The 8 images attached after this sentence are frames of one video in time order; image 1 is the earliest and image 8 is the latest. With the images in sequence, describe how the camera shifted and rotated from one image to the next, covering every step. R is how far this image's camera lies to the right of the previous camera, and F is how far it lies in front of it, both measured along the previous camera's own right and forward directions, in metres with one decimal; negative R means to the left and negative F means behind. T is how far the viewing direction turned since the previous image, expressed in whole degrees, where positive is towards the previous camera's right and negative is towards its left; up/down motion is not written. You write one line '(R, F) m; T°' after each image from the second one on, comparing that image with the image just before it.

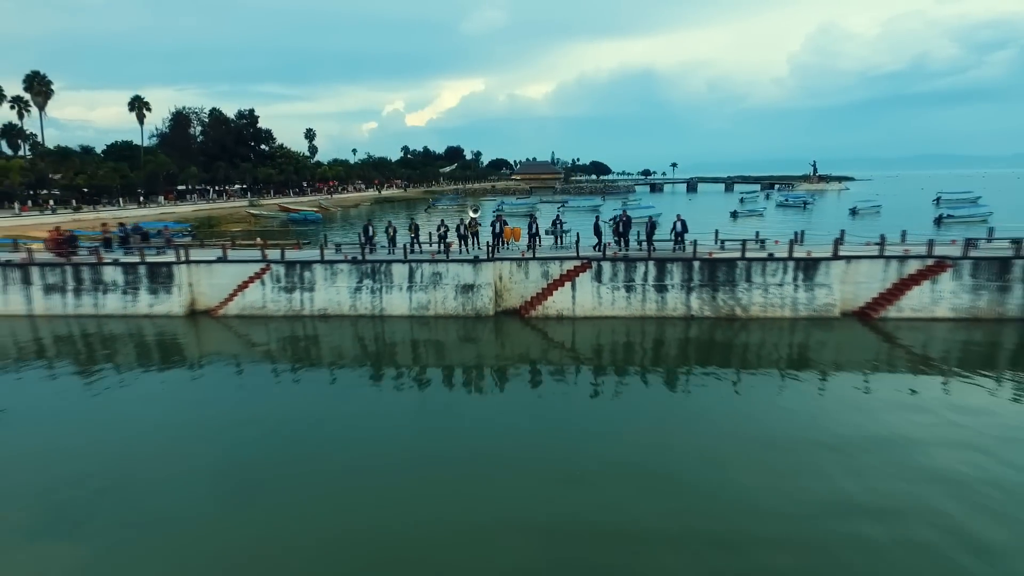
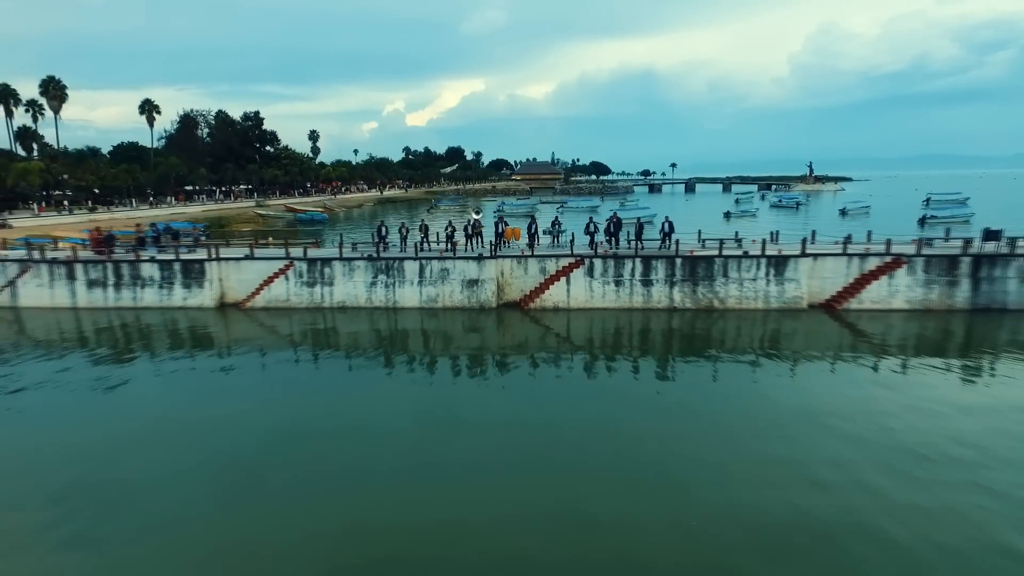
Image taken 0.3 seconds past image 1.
(0.0, -1.9) m; 0°
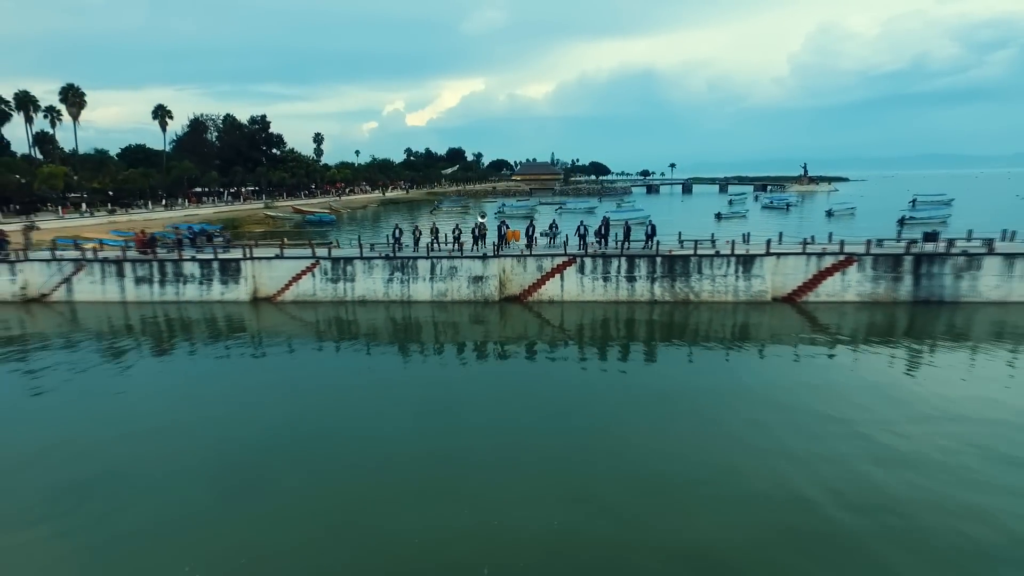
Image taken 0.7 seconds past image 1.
(0.0, -2.6) m; 0°
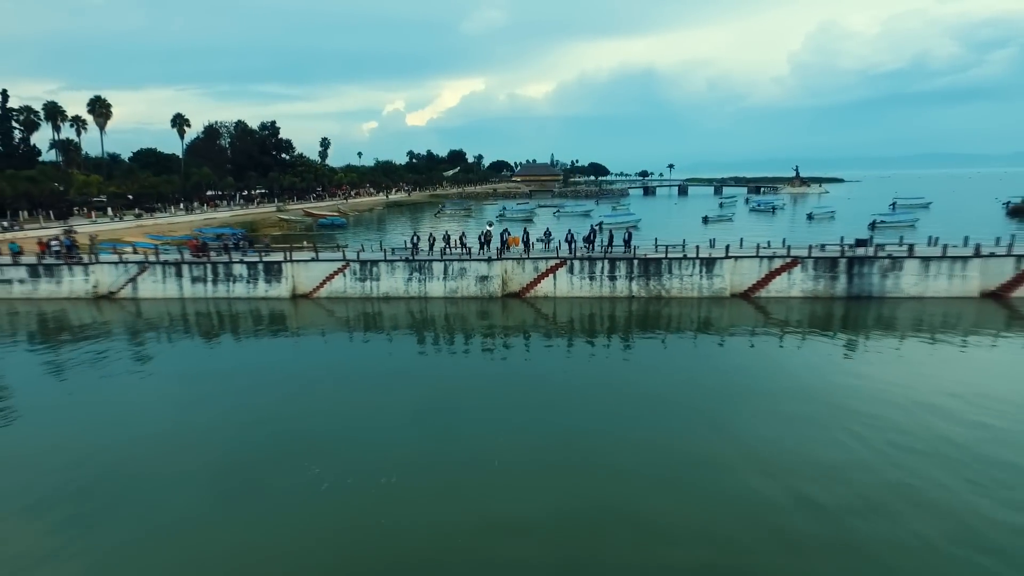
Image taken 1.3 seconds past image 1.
(0.0, -4.1) m; 0°
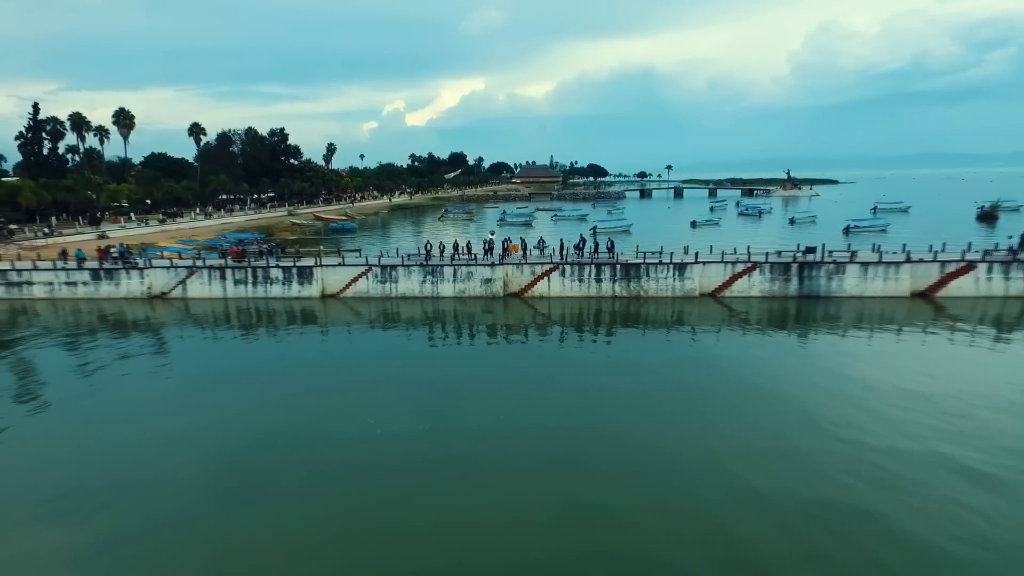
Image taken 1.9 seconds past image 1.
(0.0, -4.2) m; 0°
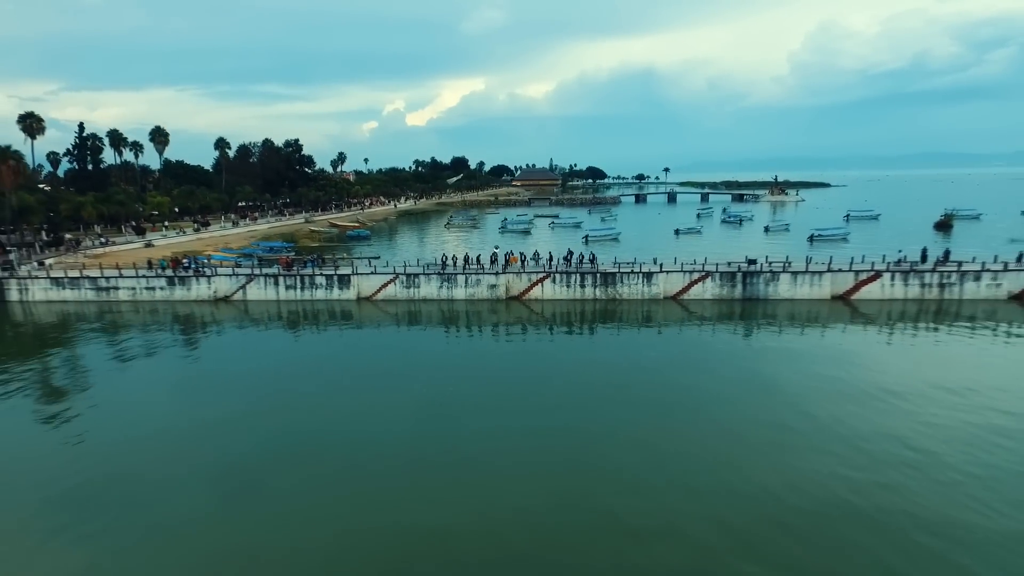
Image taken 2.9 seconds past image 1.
(0.0, -7.0) m; 0°
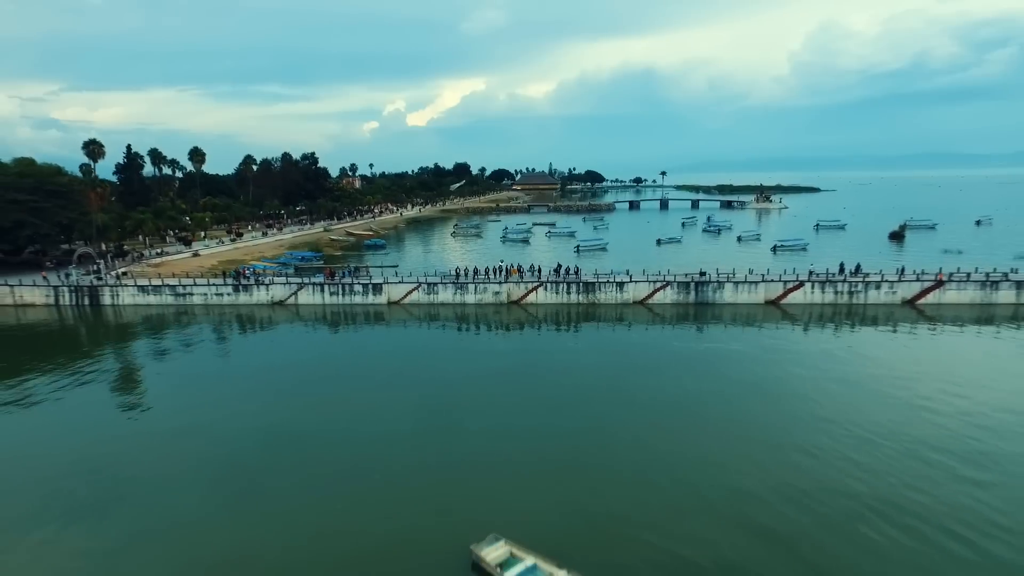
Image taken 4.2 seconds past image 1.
(0.0, -9.2) m; 0°
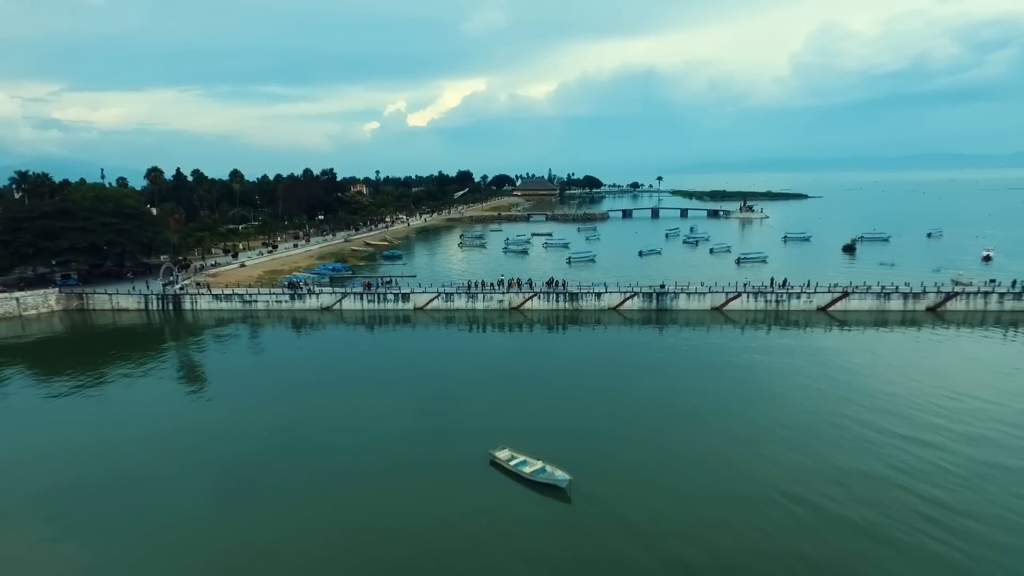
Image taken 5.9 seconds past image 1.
(0.0, -12.1) m; 0°
